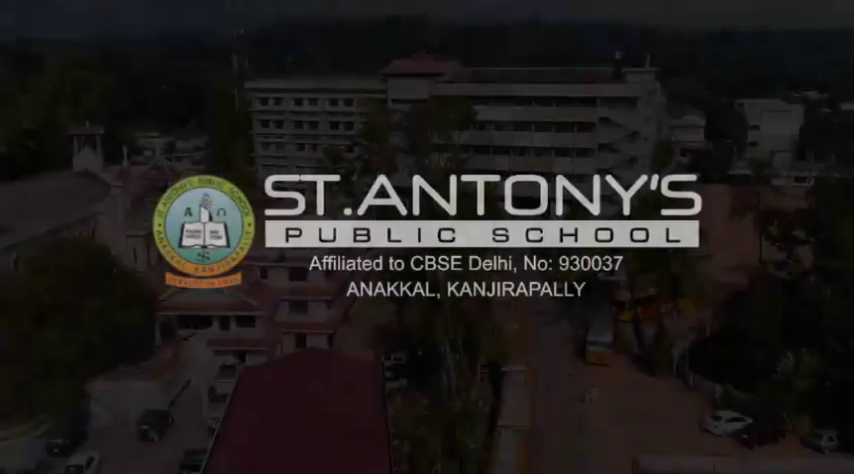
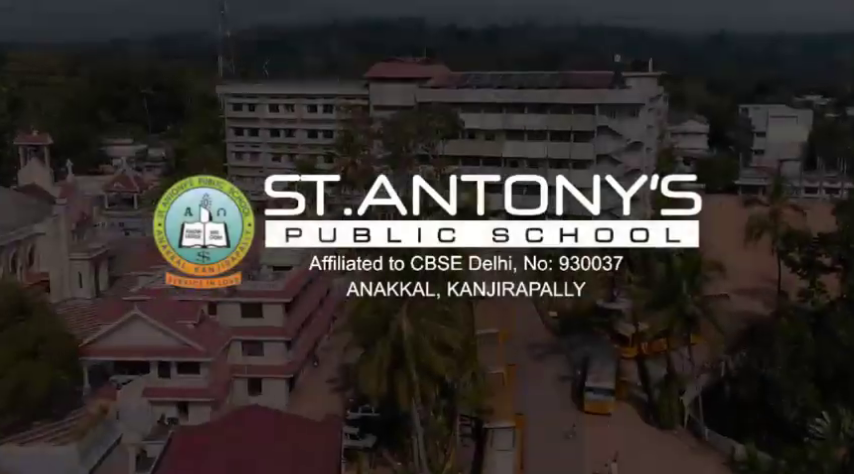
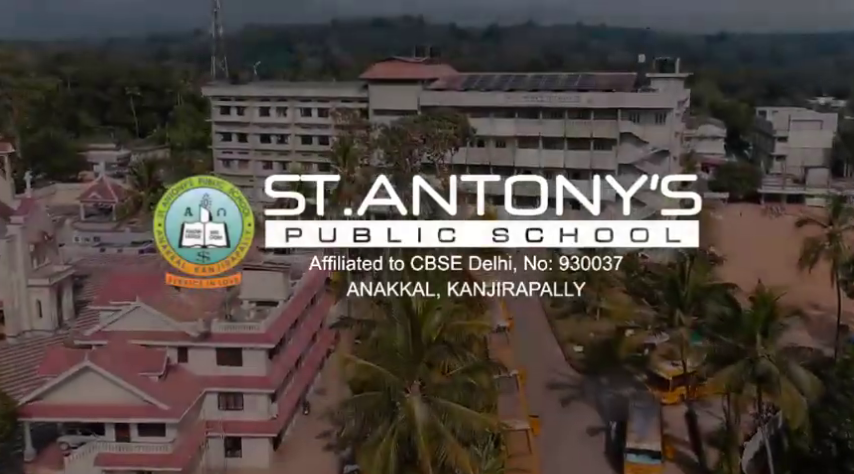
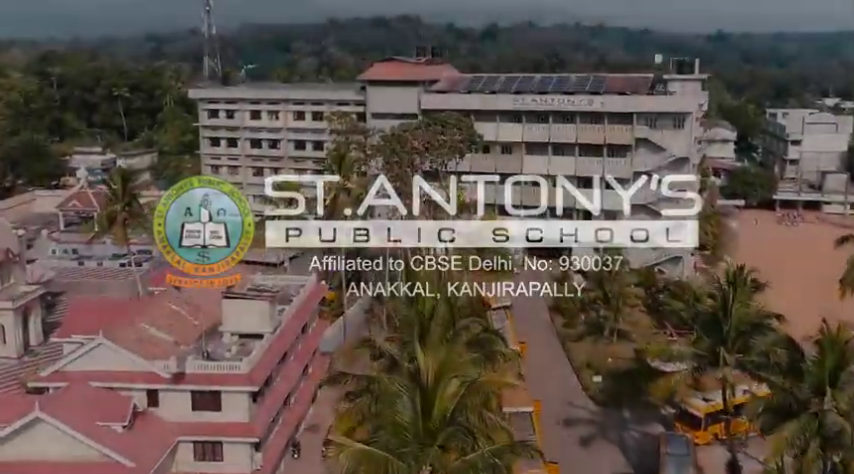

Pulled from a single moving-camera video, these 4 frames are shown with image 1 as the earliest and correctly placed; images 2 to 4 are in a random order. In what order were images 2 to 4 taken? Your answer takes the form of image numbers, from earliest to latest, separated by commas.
2, 3, 4
